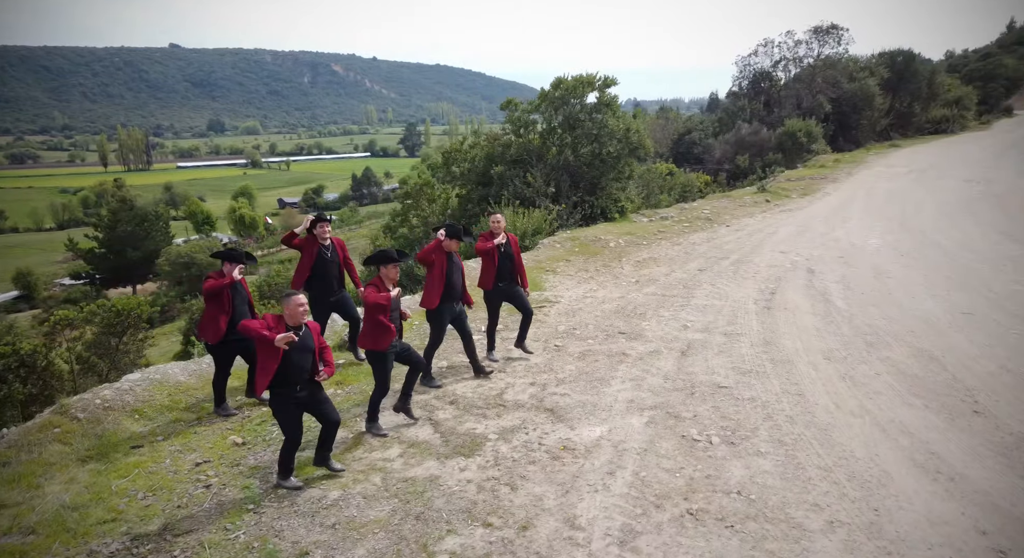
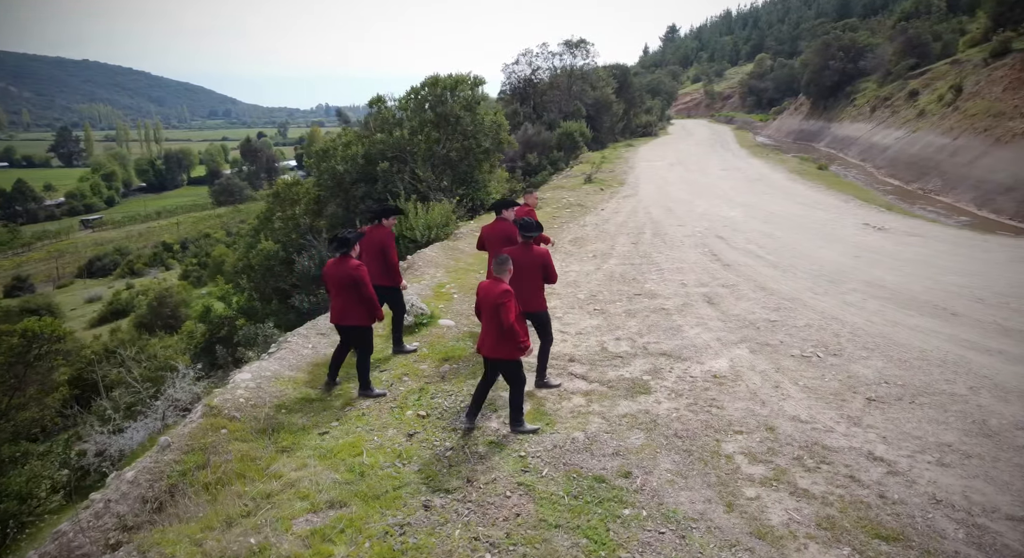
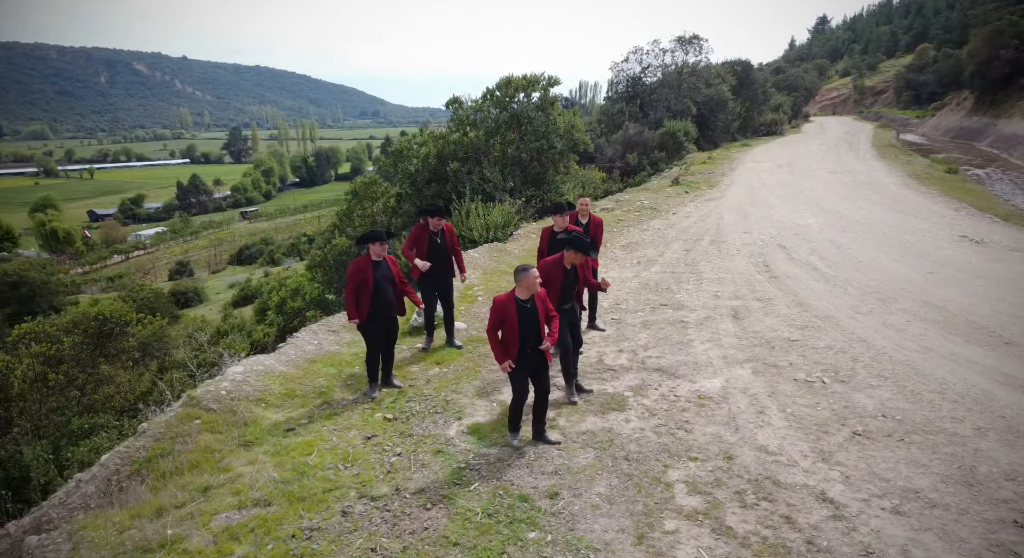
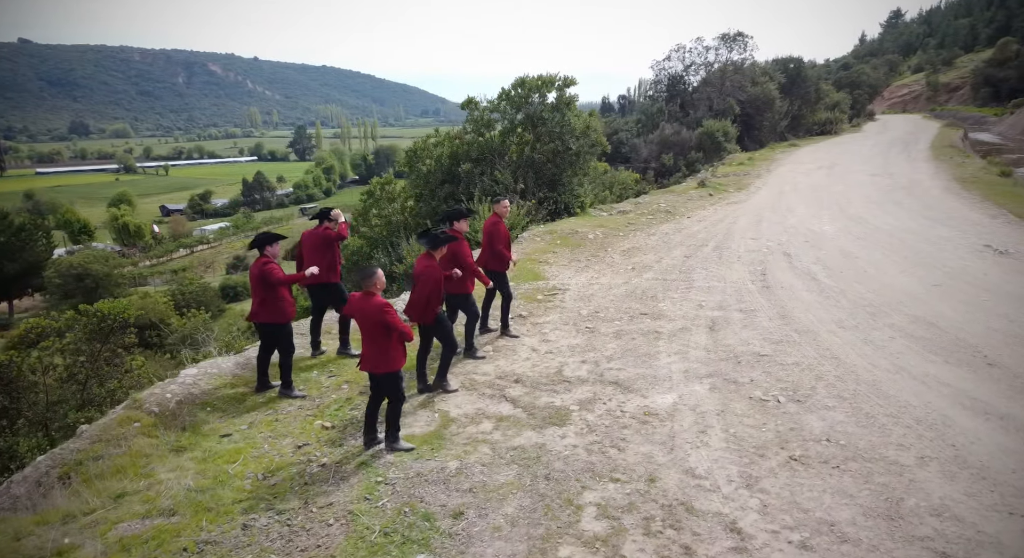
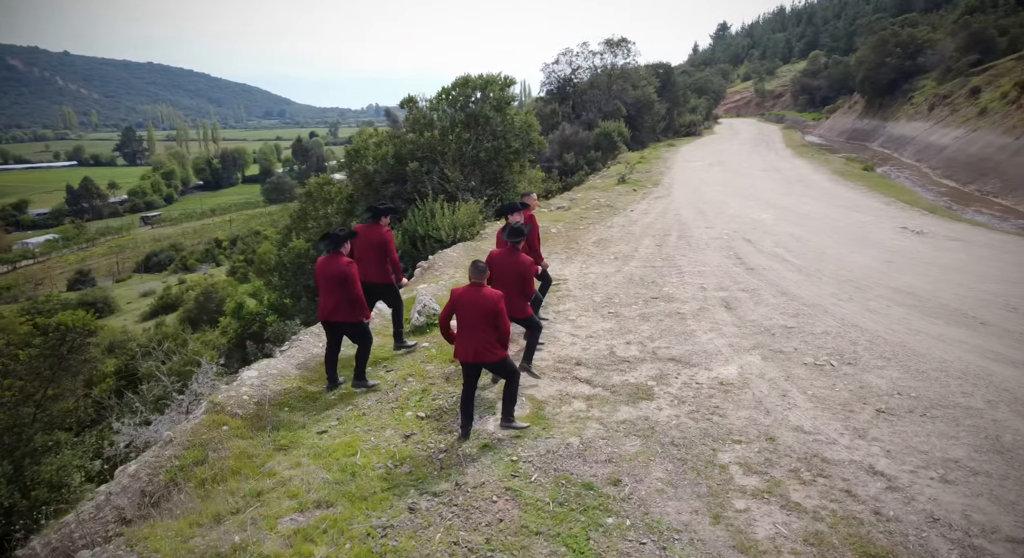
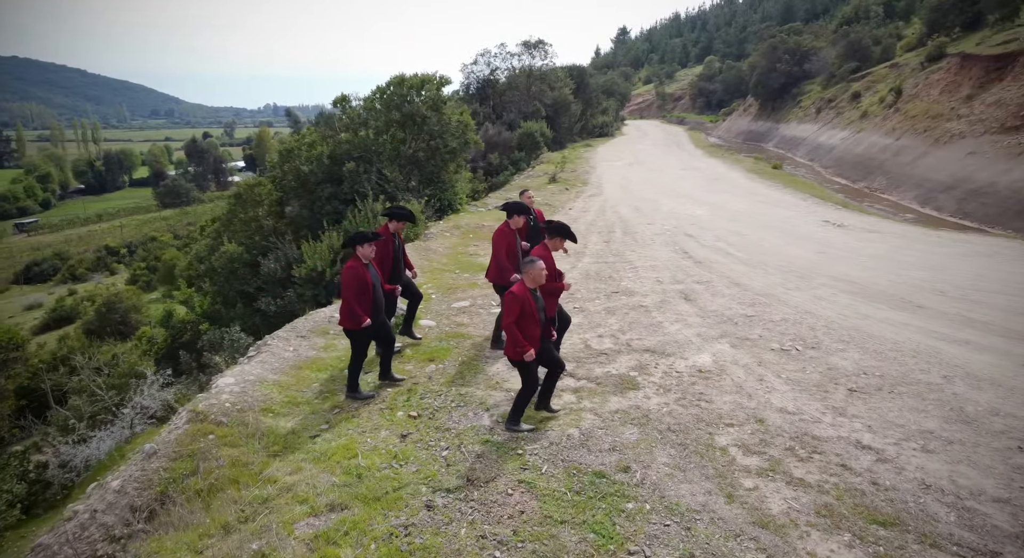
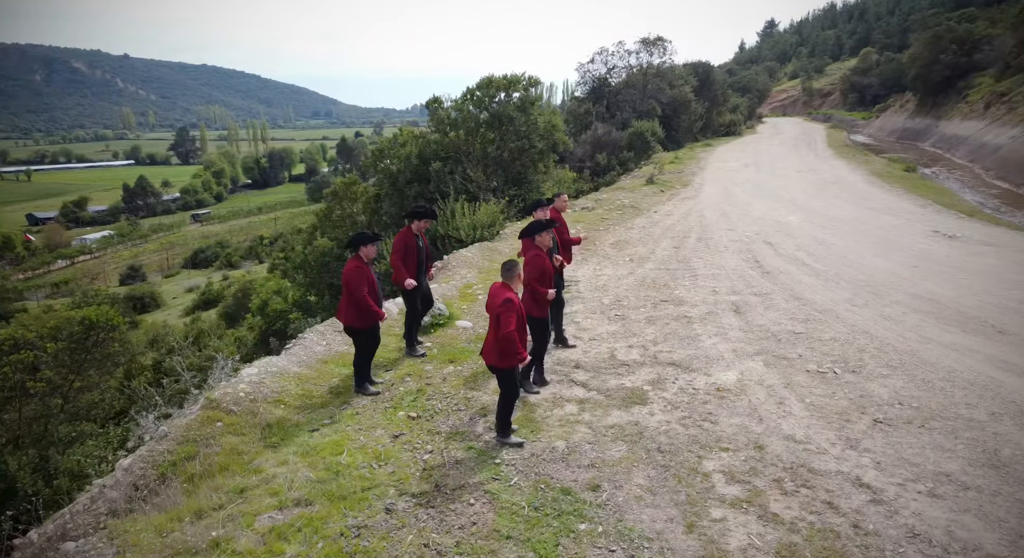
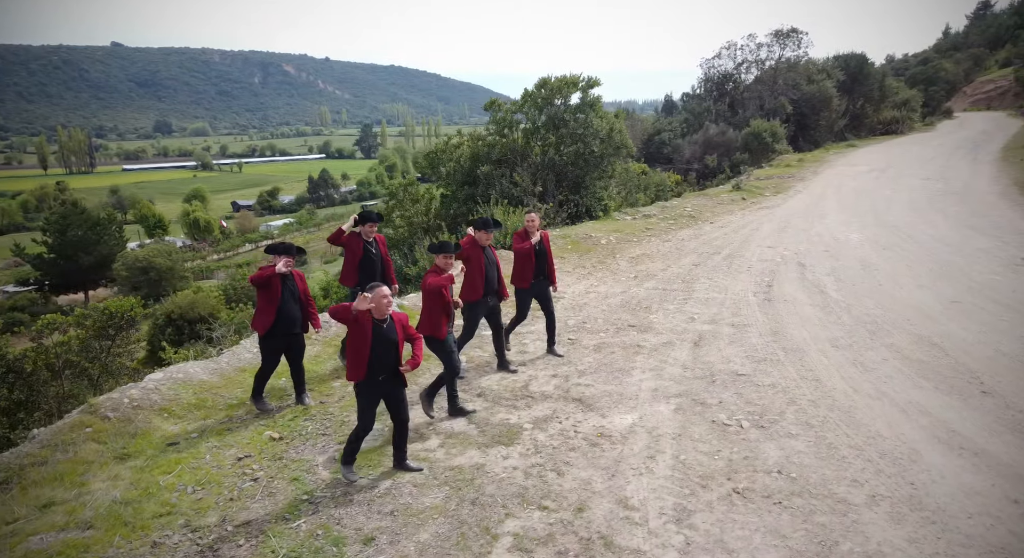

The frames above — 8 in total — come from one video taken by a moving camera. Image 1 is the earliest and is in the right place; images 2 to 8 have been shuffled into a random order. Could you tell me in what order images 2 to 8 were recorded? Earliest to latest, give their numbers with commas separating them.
8, 4, 3, 7, 5, 2, 6
